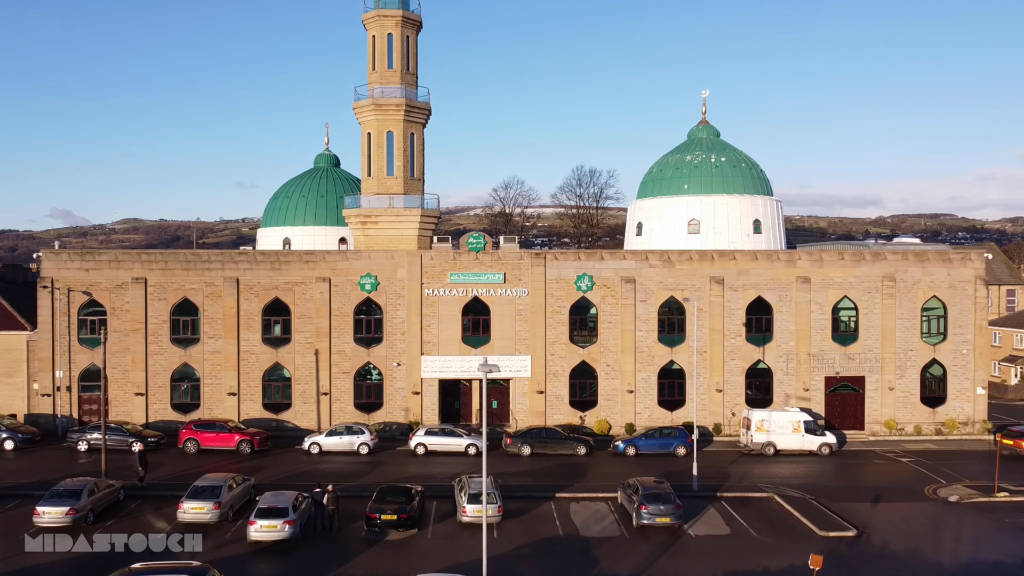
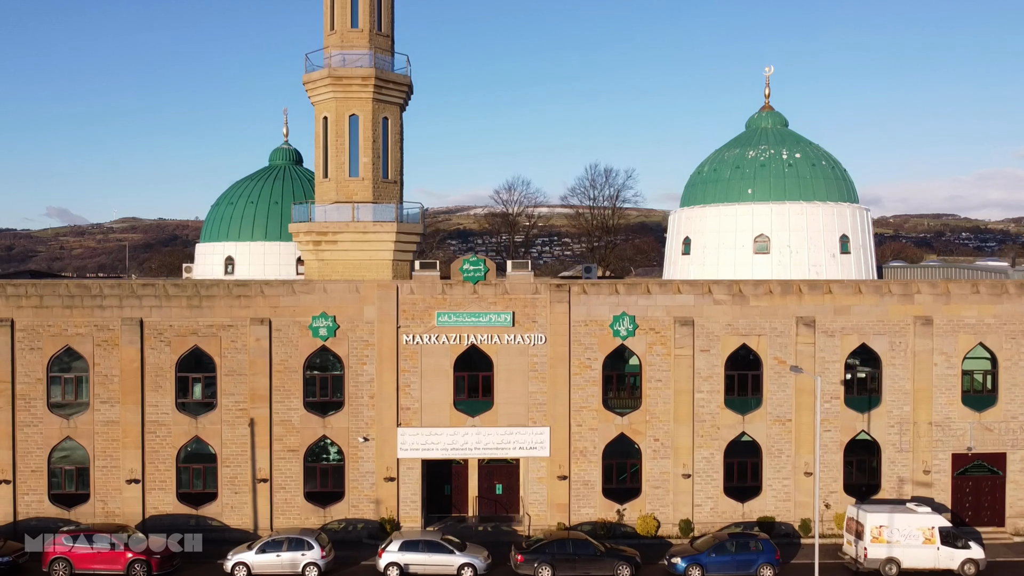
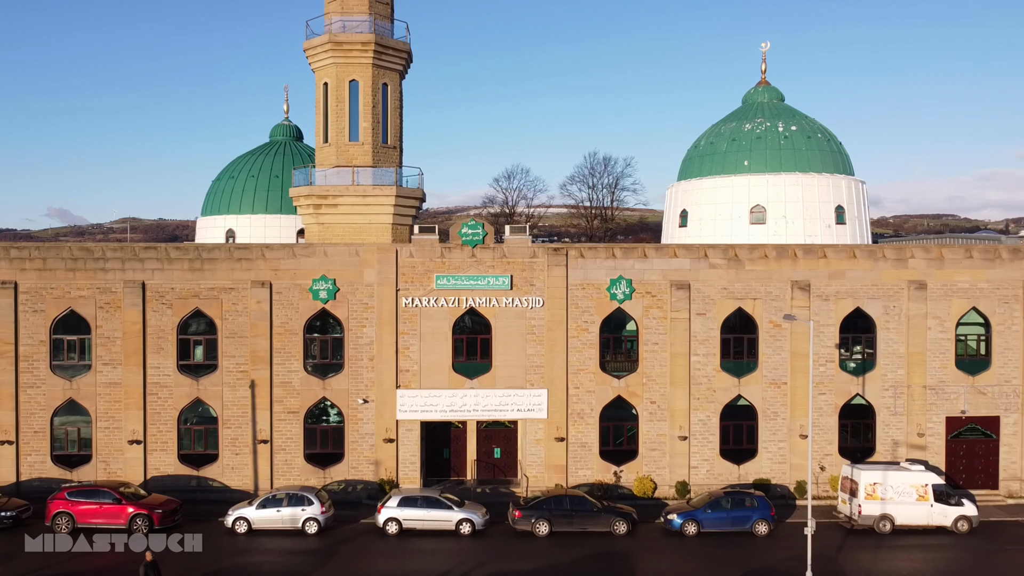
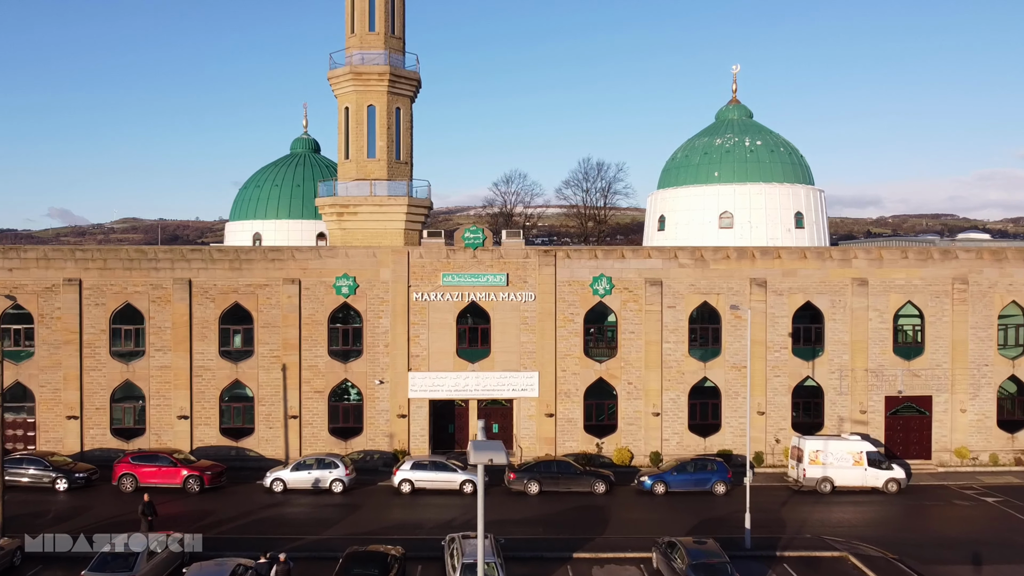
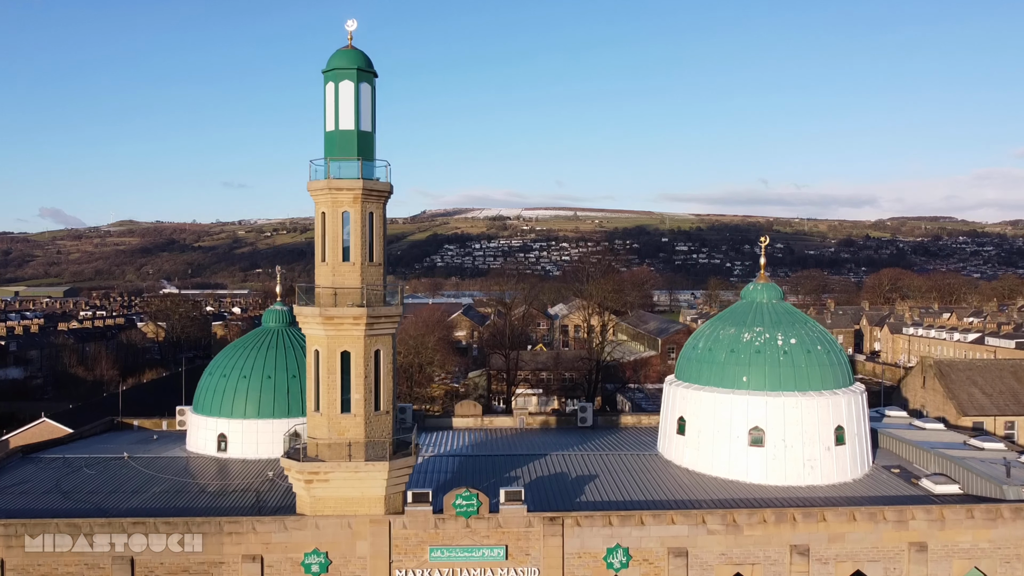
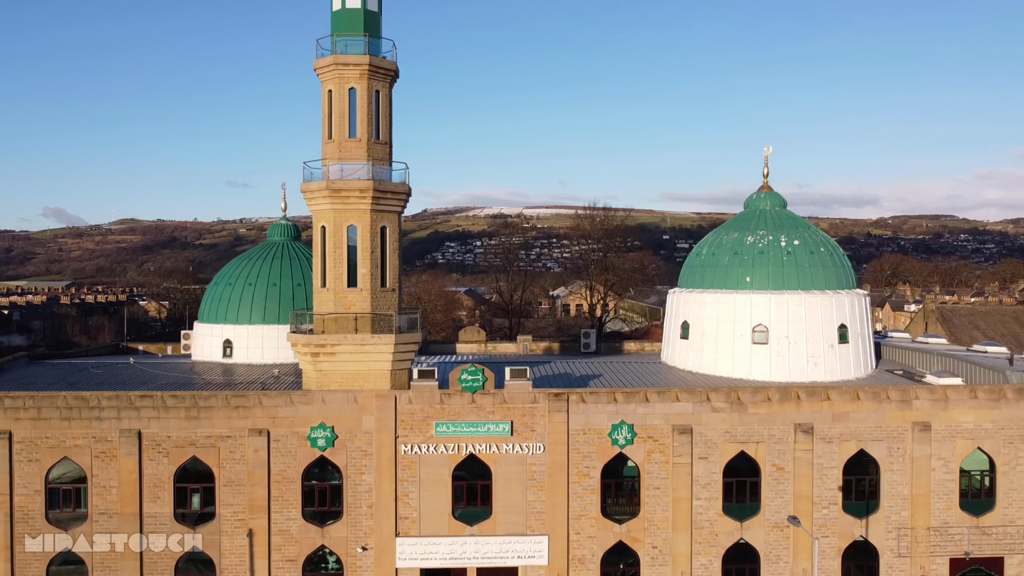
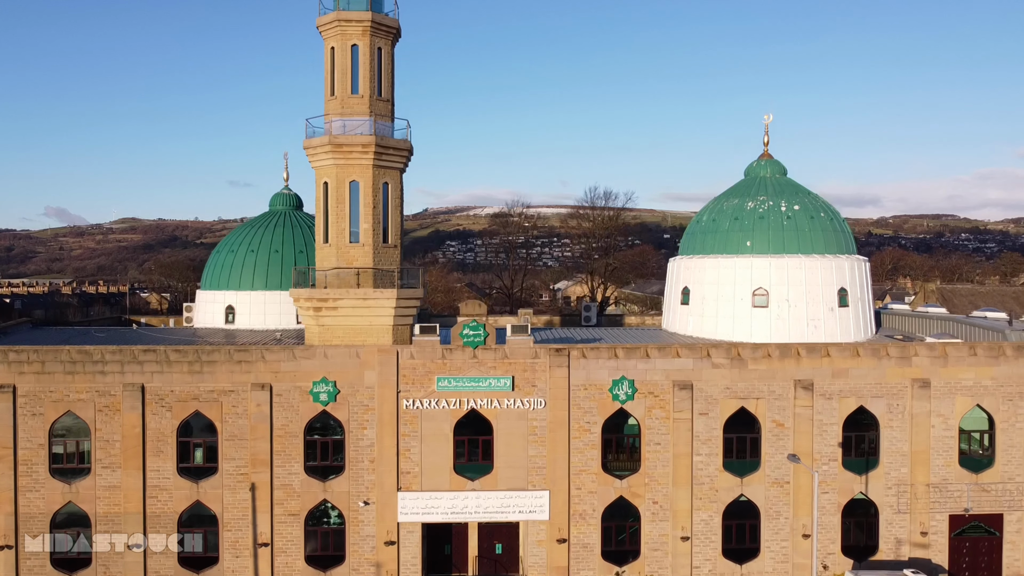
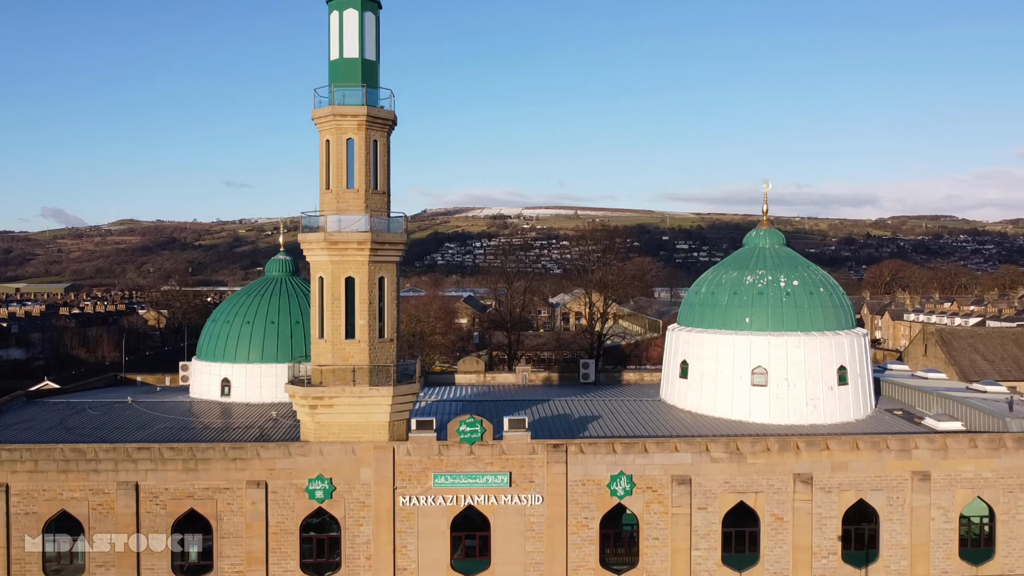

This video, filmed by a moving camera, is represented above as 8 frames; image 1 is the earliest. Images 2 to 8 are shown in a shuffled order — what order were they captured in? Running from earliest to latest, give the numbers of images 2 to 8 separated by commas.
4, 3, 2, 7, 6, 8, 5
